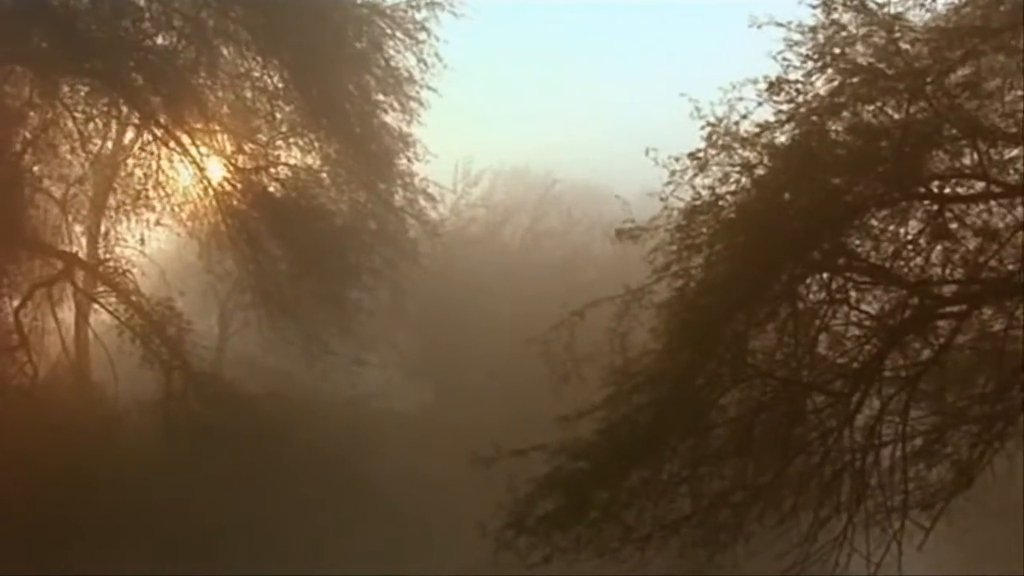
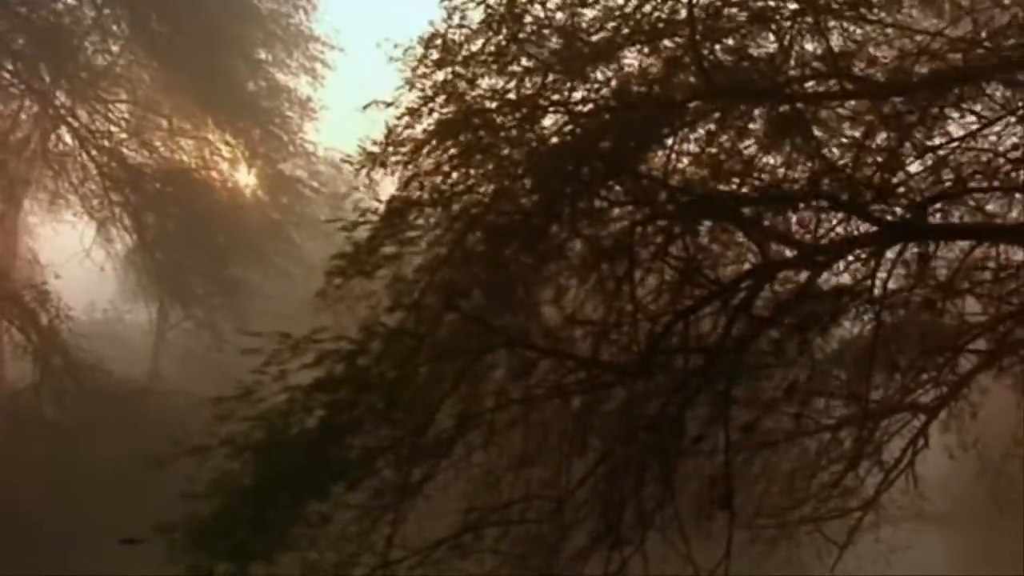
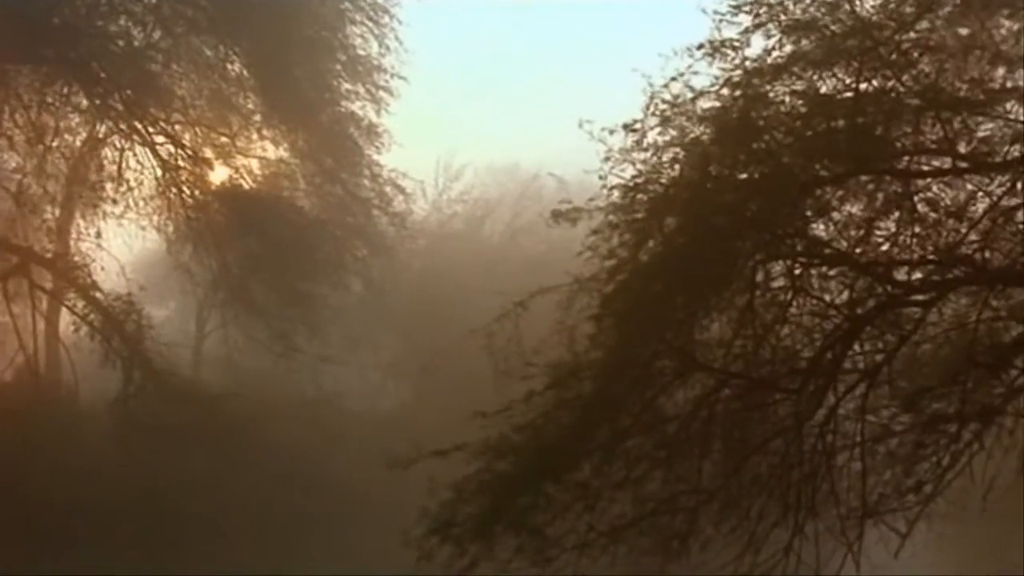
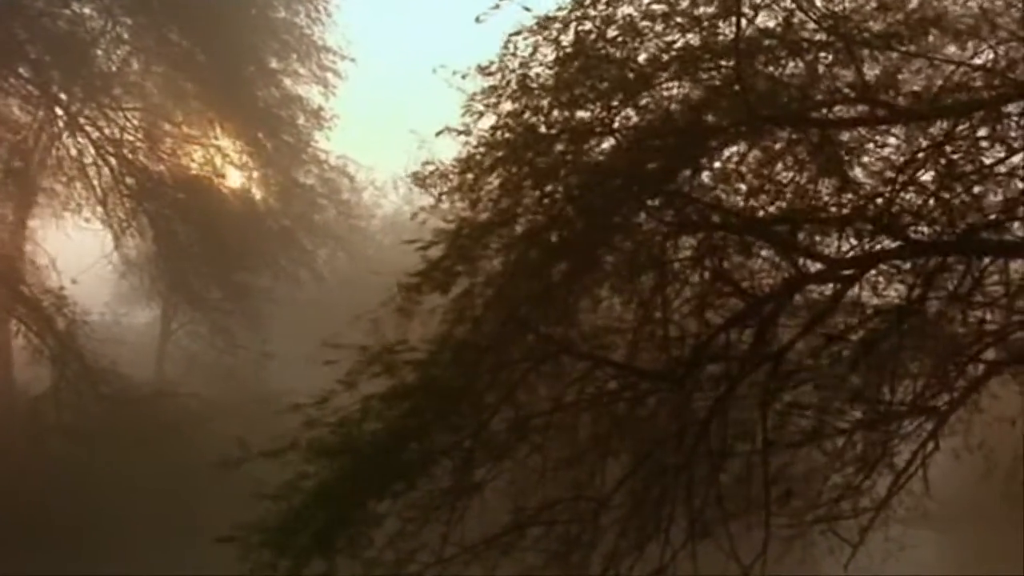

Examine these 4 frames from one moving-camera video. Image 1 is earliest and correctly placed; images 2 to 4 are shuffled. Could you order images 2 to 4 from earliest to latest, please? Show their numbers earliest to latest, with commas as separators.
3, 4, 2
